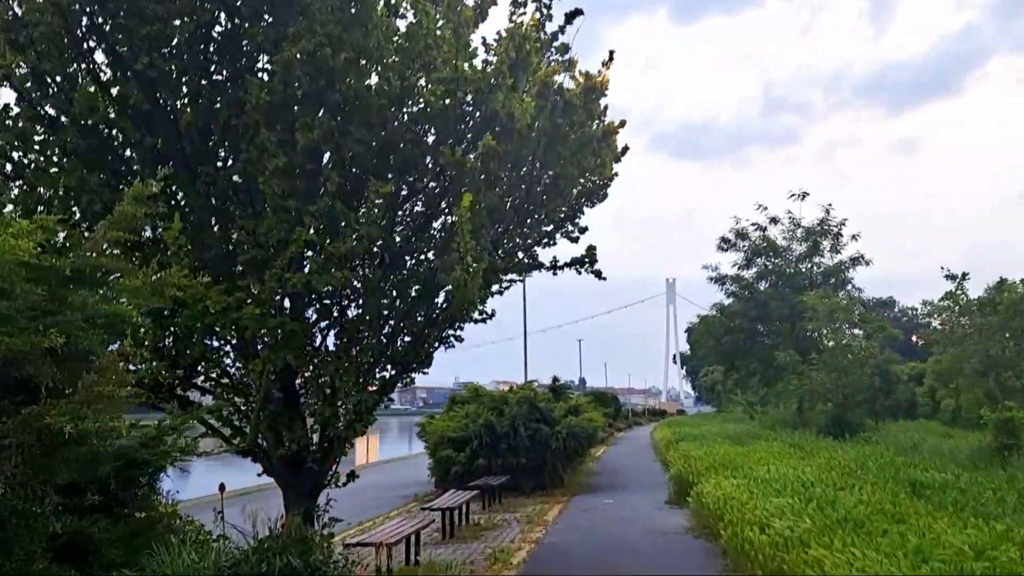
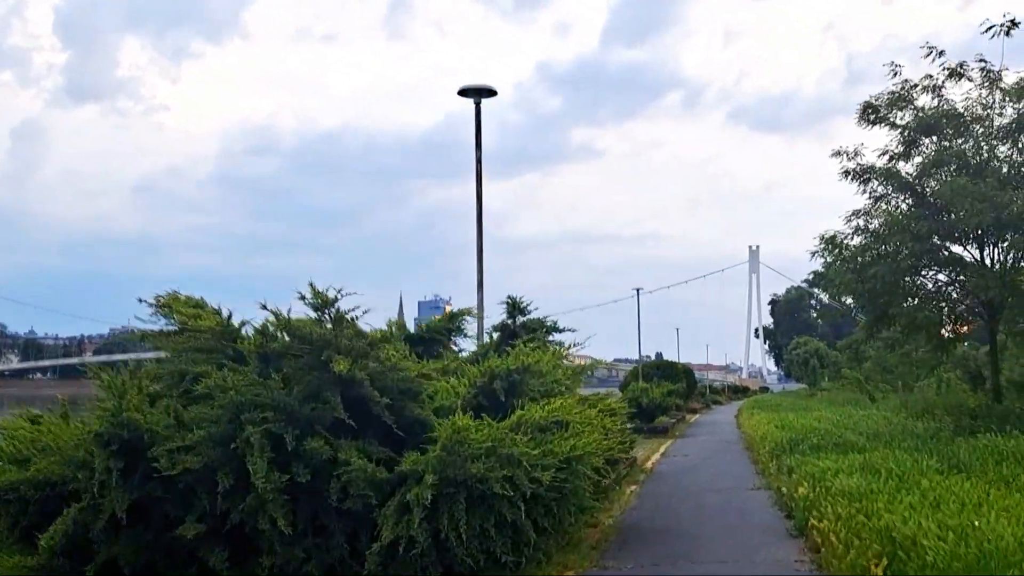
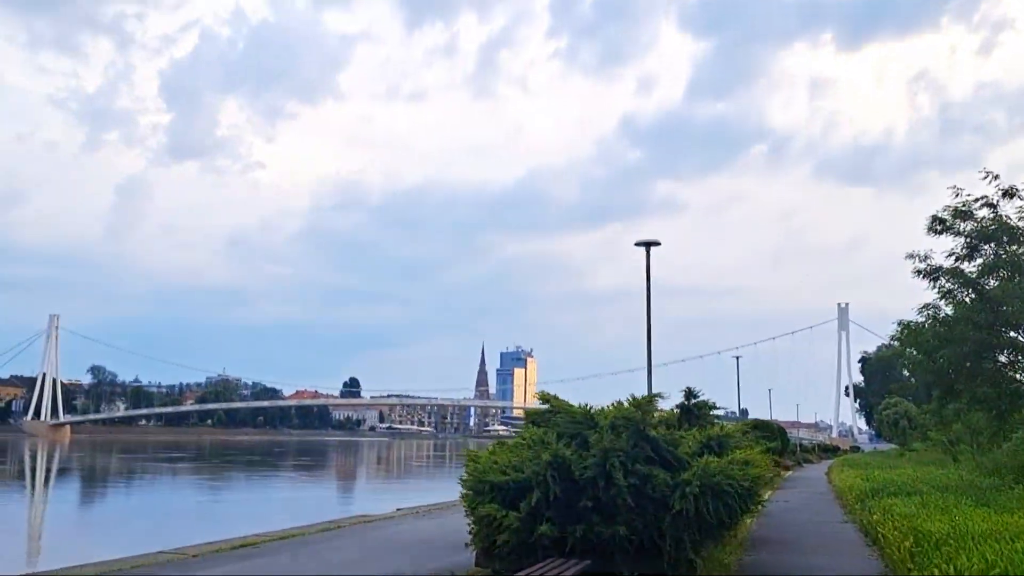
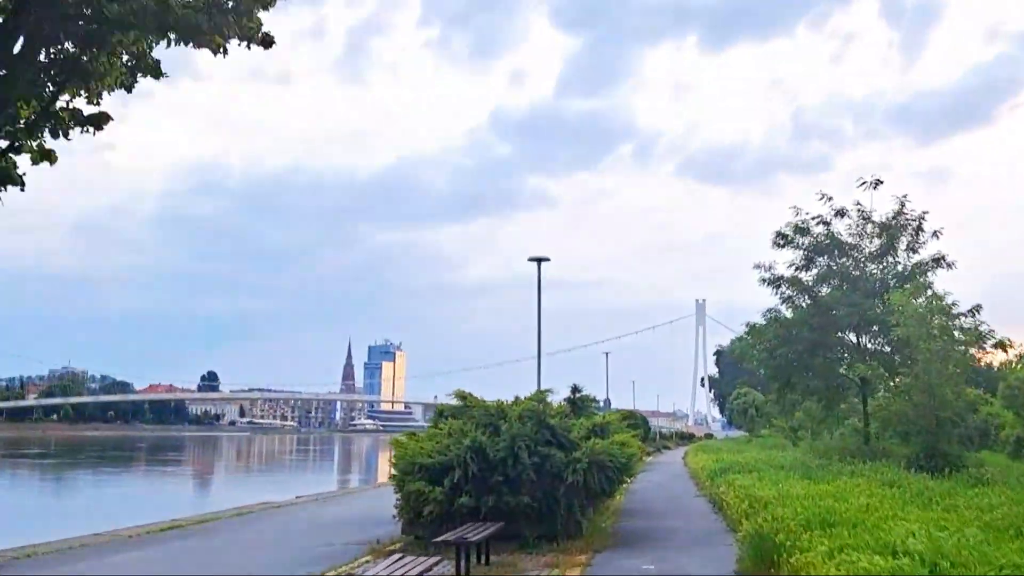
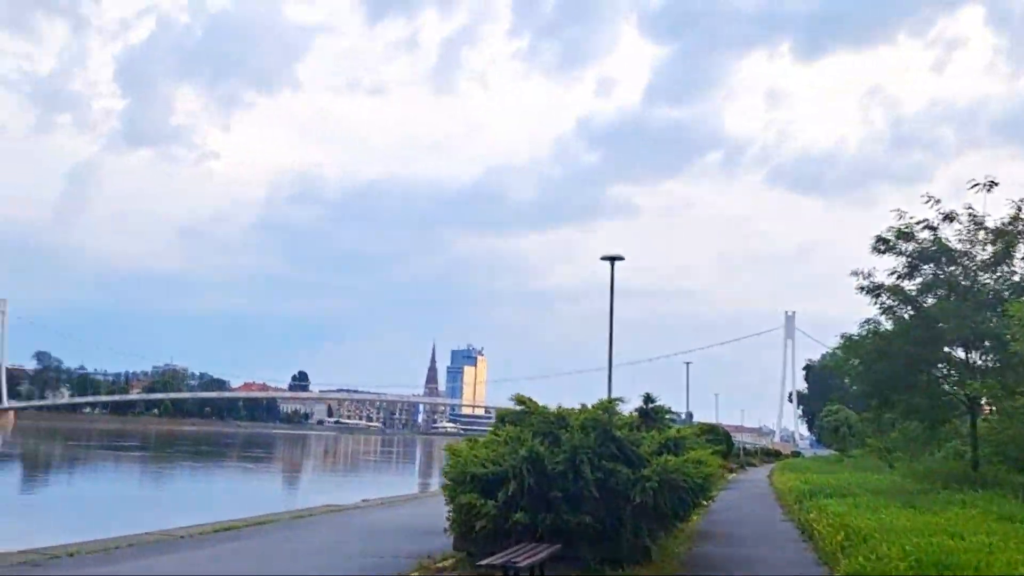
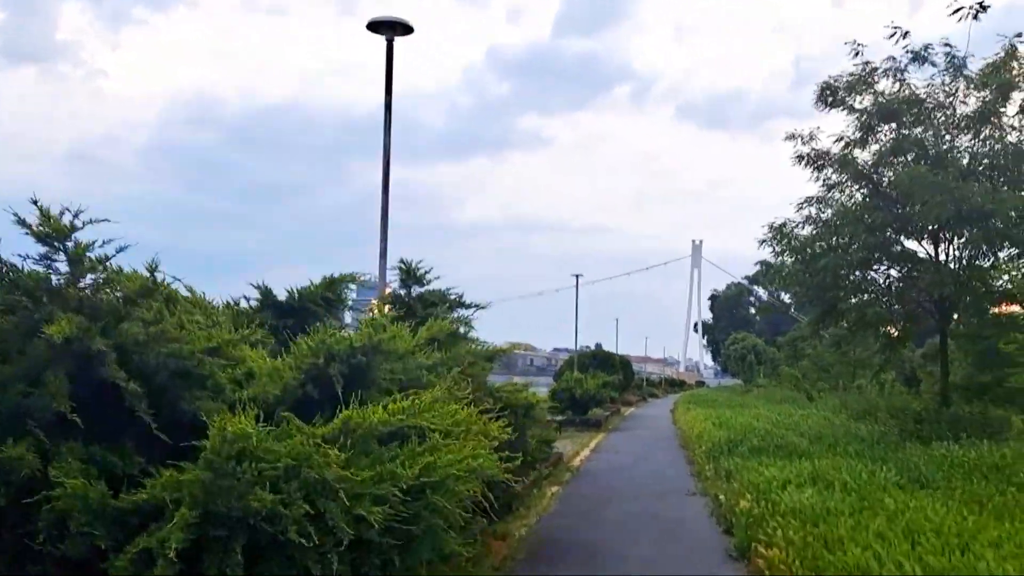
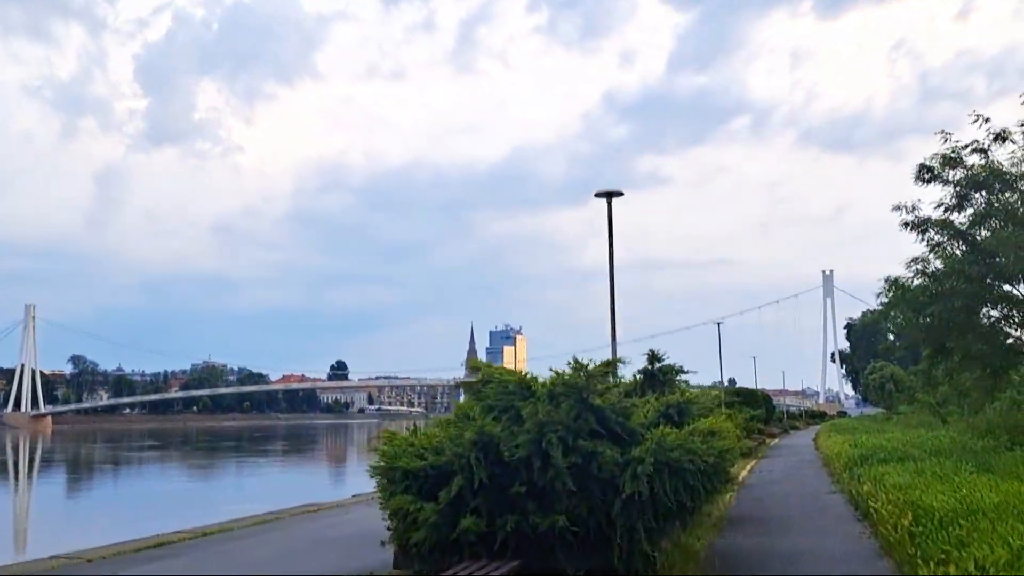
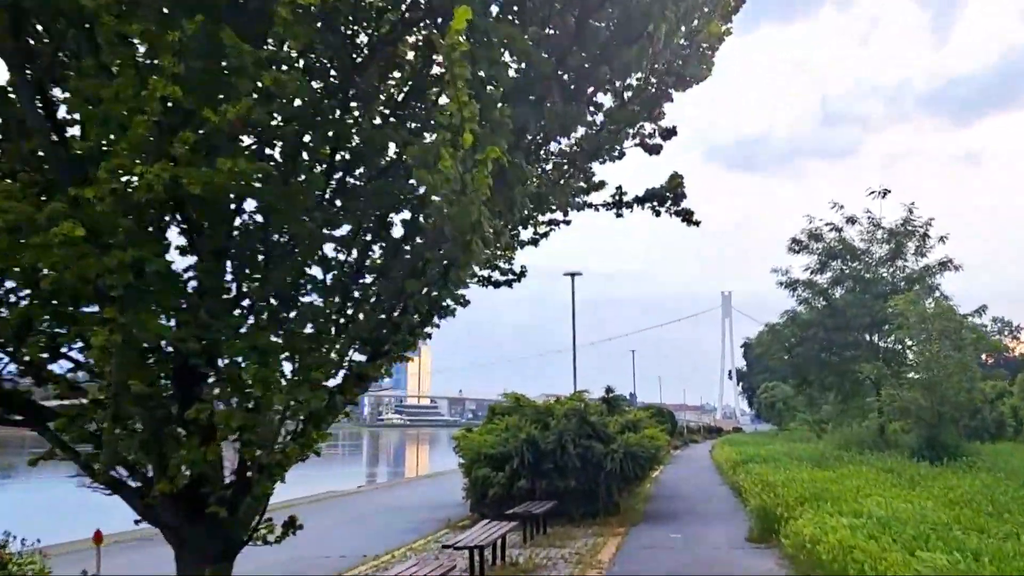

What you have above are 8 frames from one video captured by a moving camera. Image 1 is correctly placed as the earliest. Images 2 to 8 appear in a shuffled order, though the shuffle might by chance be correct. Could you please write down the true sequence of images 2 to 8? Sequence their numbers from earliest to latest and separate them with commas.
8, 4, 5, 3, 7, 2, 6
